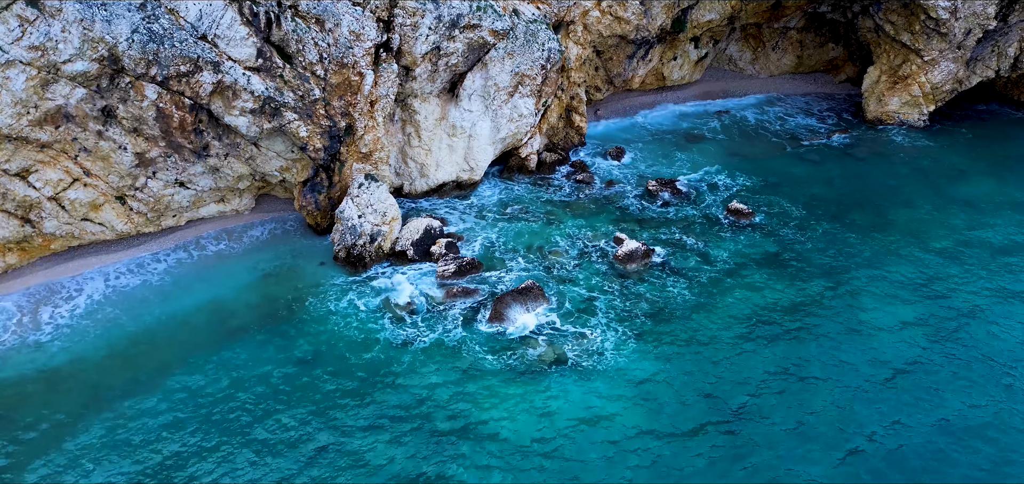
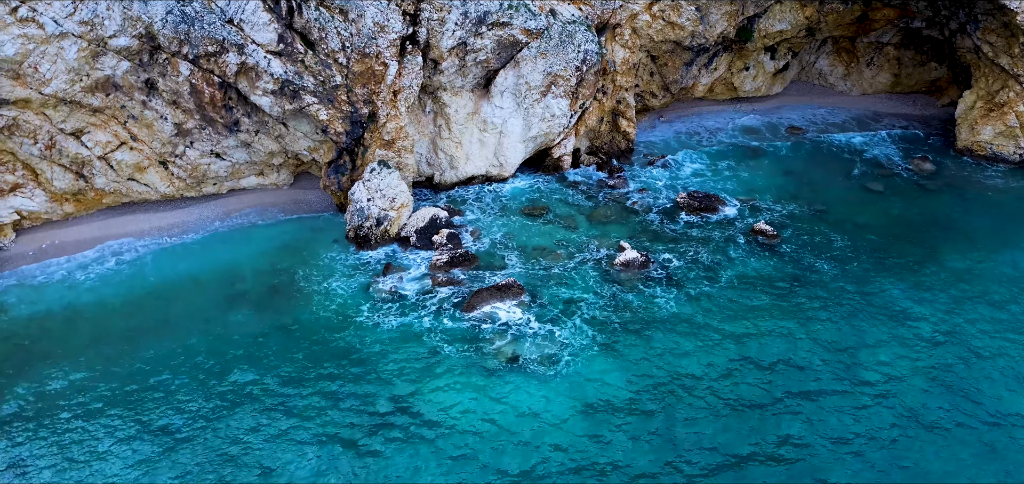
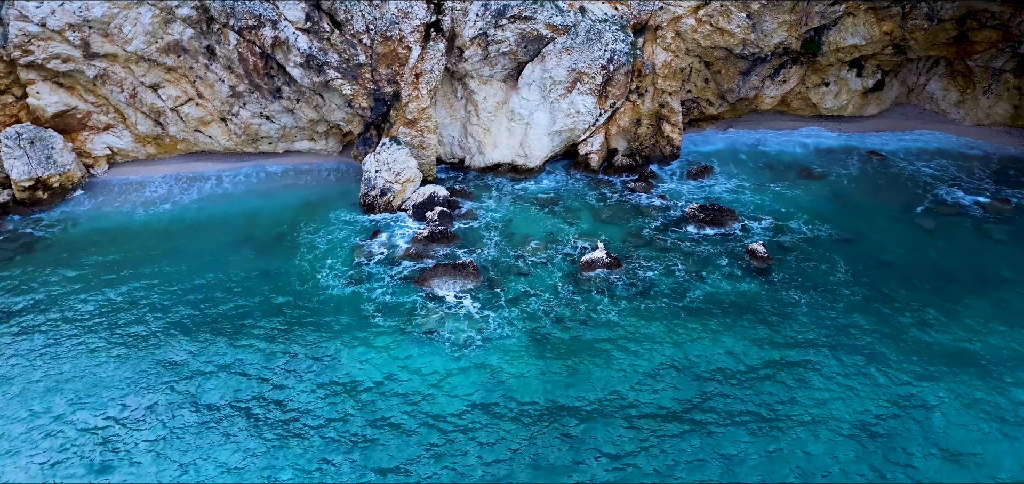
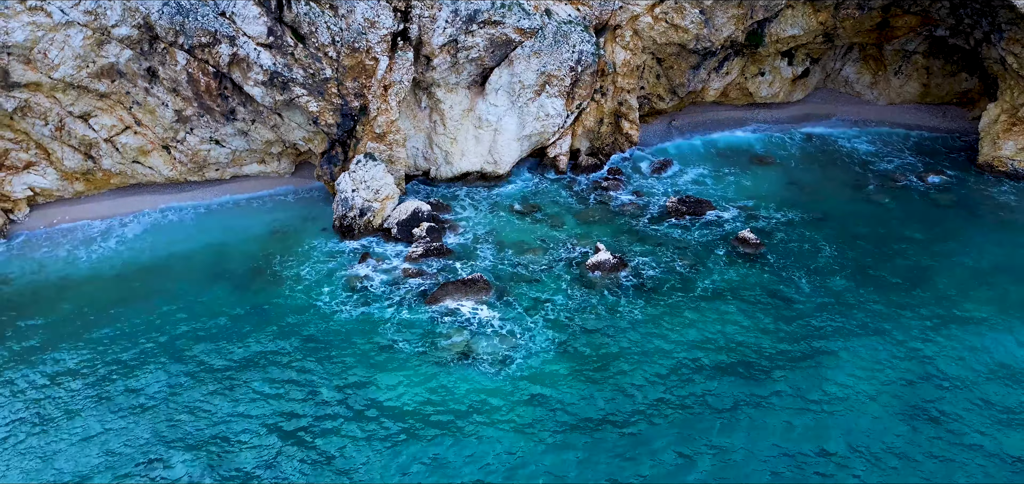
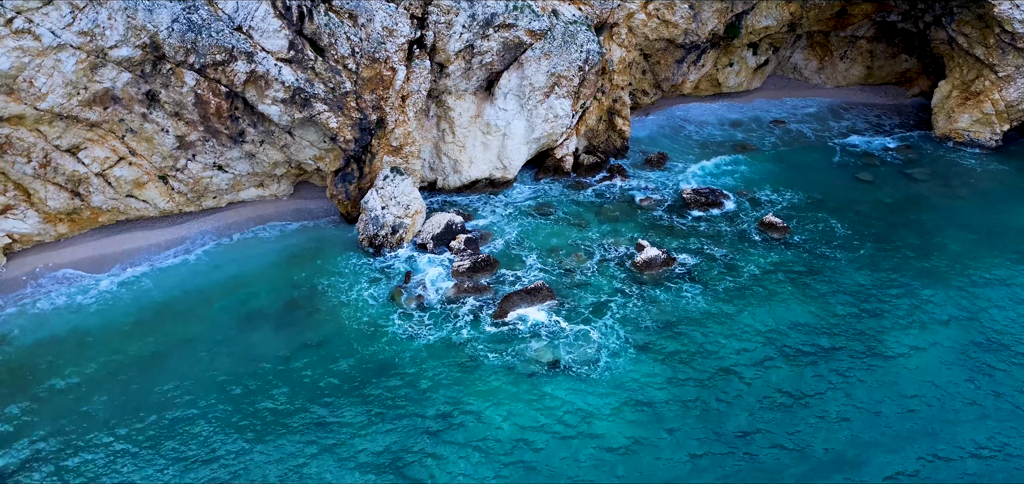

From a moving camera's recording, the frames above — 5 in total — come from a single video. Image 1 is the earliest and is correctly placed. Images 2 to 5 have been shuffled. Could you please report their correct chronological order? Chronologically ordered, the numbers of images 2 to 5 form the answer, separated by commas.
5, 2, 4, 3
